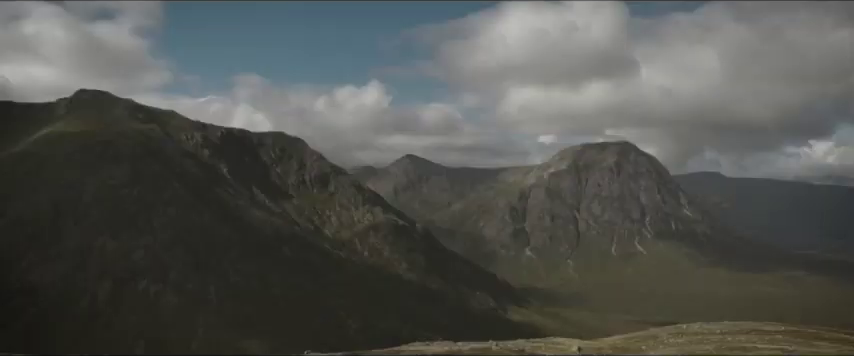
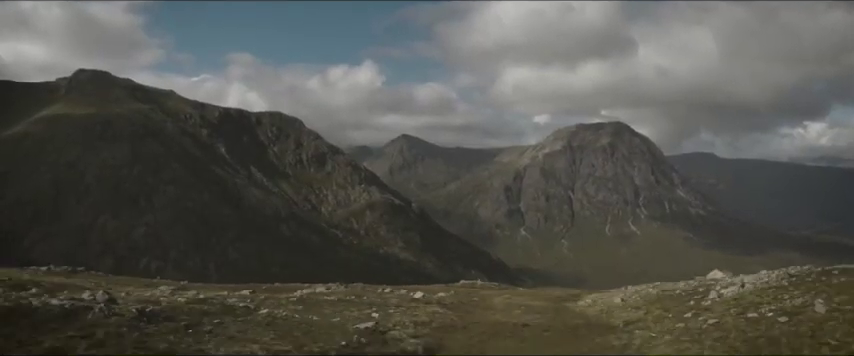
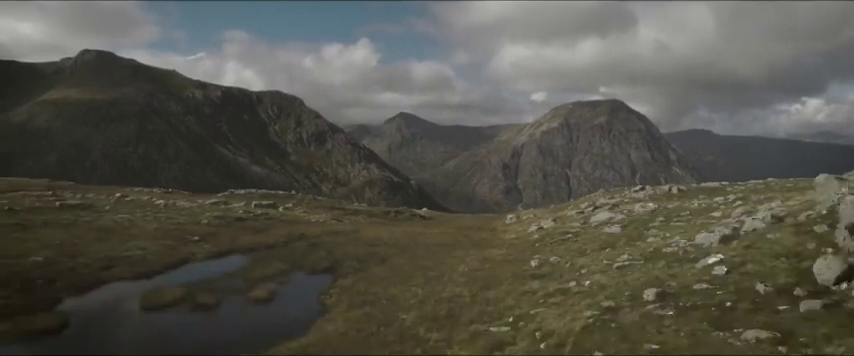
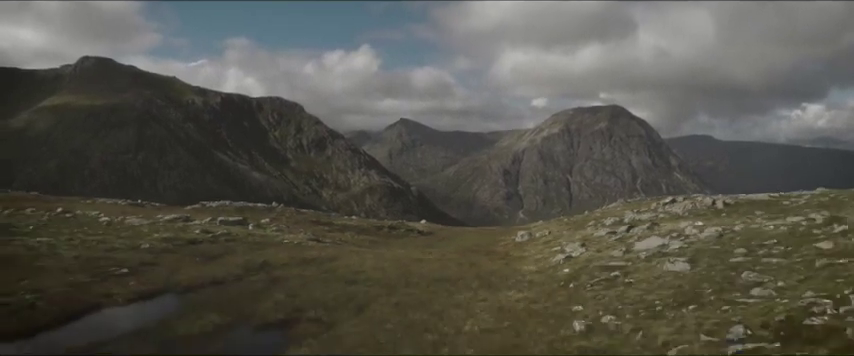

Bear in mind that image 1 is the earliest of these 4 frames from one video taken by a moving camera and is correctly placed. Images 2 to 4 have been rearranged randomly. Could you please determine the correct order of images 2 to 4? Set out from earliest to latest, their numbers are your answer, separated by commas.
2, 4, 3
